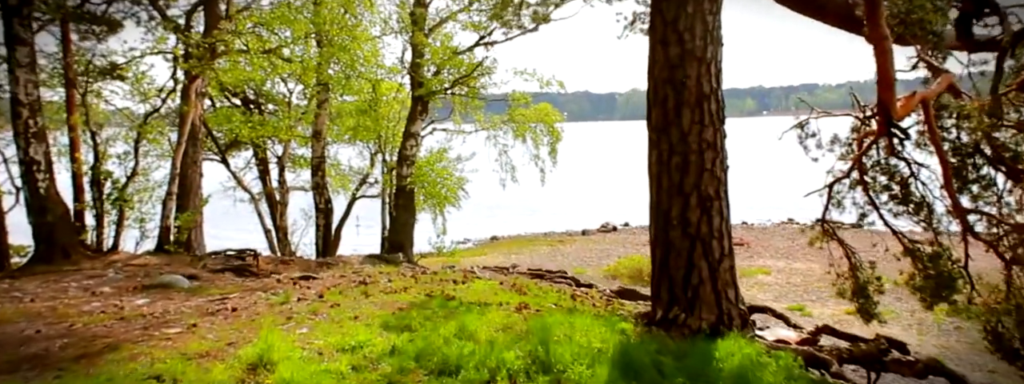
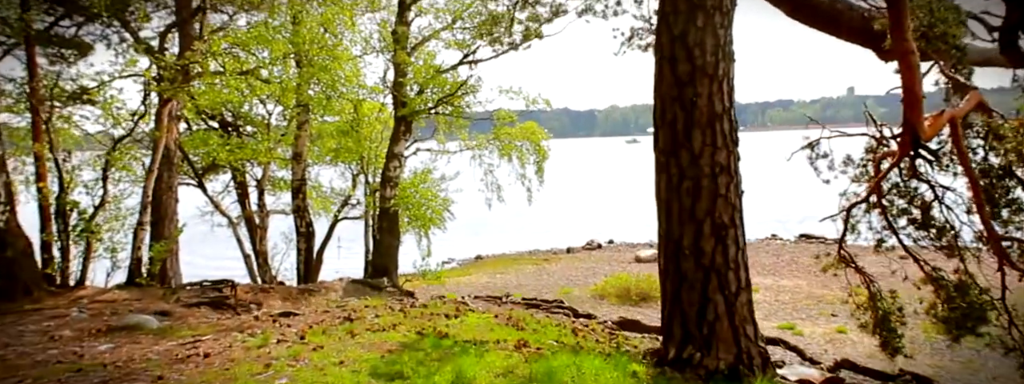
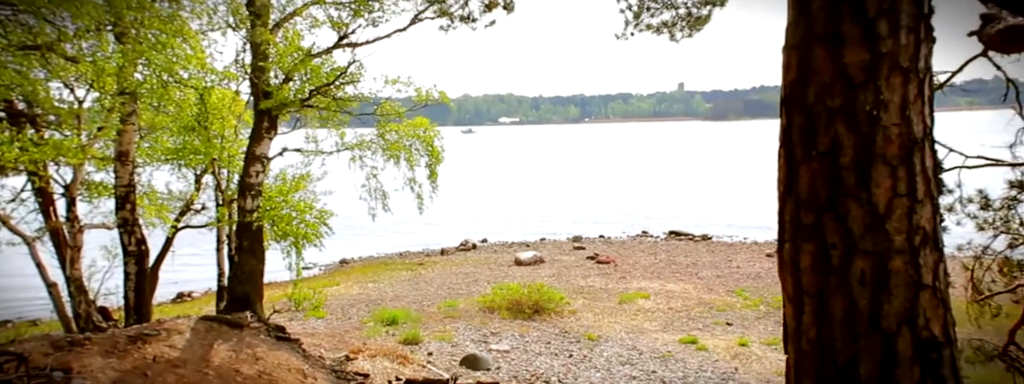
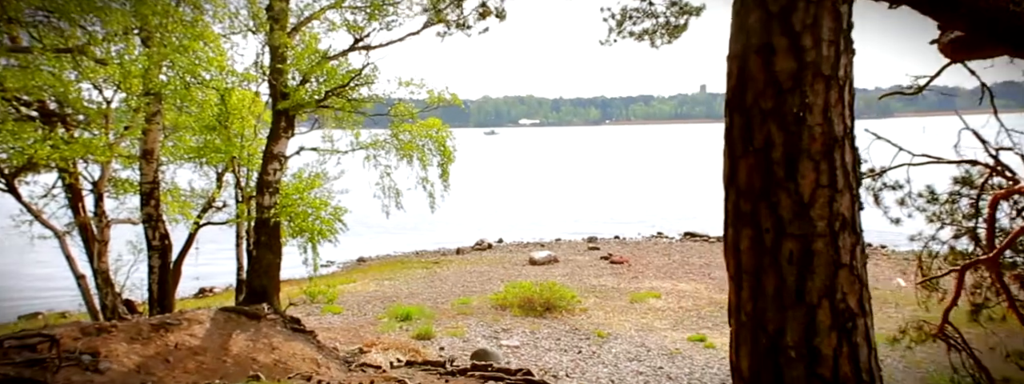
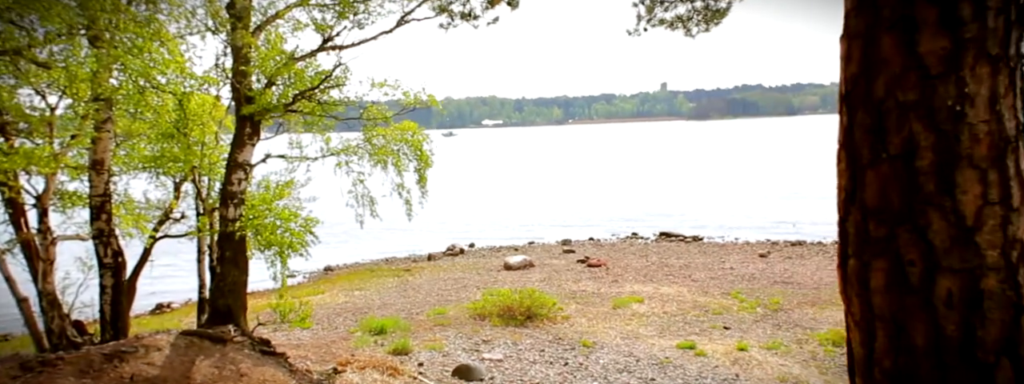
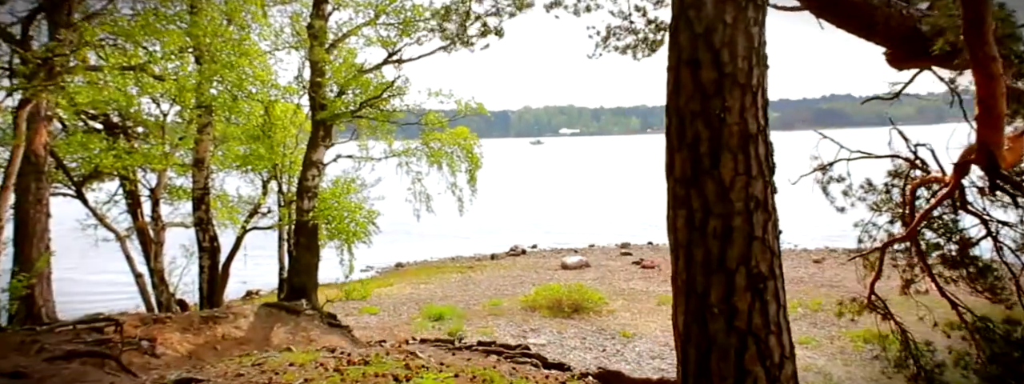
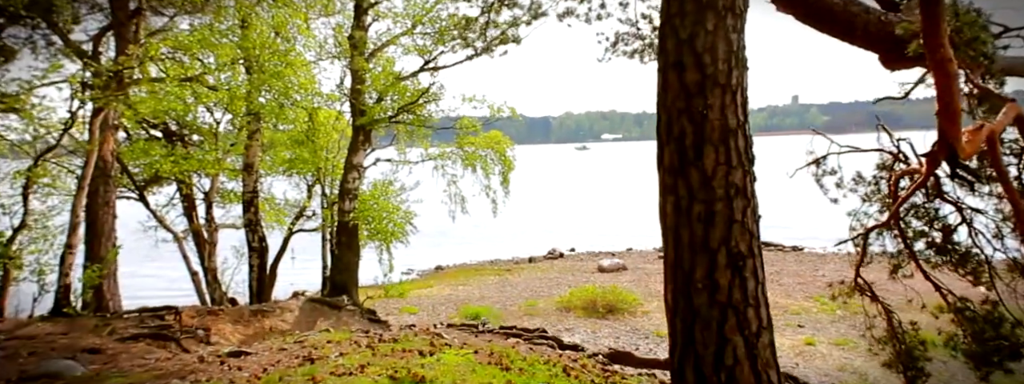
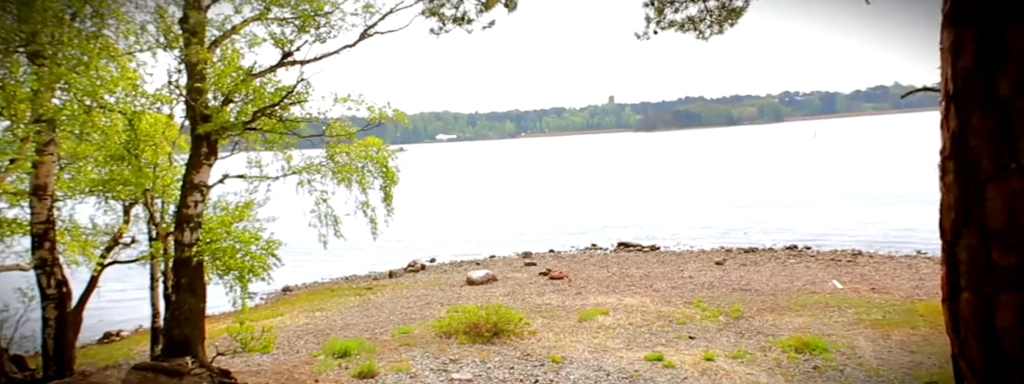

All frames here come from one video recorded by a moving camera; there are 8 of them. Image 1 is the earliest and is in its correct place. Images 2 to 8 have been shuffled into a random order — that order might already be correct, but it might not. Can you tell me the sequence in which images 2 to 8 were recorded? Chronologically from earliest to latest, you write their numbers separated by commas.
2, 7, 6, 4, 3, 5, 8
